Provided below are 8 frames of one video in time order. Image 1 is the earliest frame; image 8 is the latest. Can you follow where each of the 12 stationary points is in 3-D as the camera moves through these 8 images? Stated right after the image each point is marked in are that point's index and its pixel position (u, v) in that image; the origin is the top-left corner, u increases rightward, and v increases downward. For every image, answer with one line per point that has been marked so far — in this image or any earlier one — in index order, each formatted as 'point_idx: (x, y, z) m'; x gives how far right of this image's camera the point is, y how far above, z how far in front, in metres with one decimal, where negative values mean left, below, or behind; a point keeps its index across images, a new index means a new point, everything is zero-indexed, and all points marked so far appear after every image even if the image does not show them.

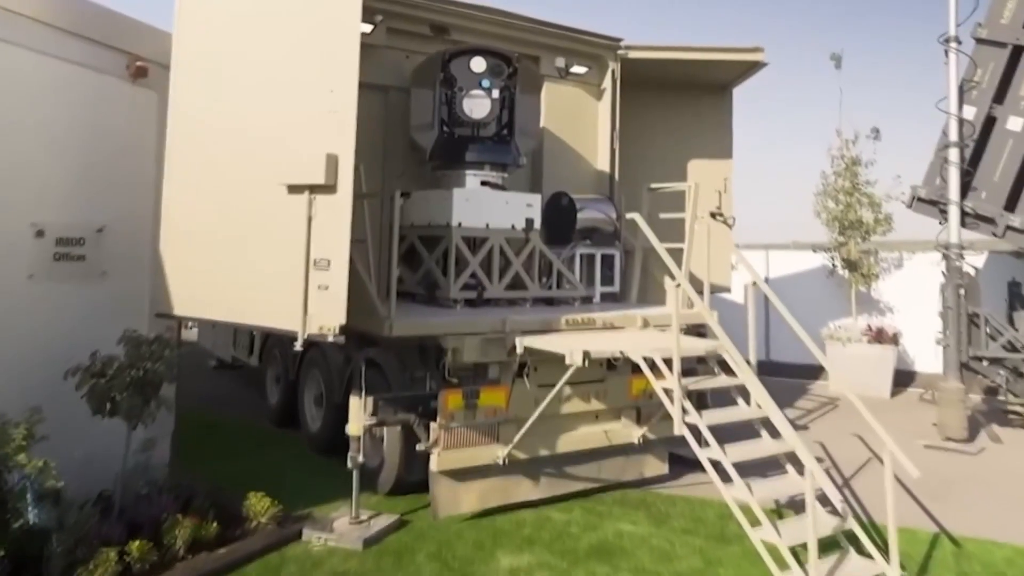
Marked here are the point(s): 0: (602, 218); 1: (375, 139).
0: (+0.9, +0.7, +6.7) m
1: (-1.2, +1.3, +6.3) m
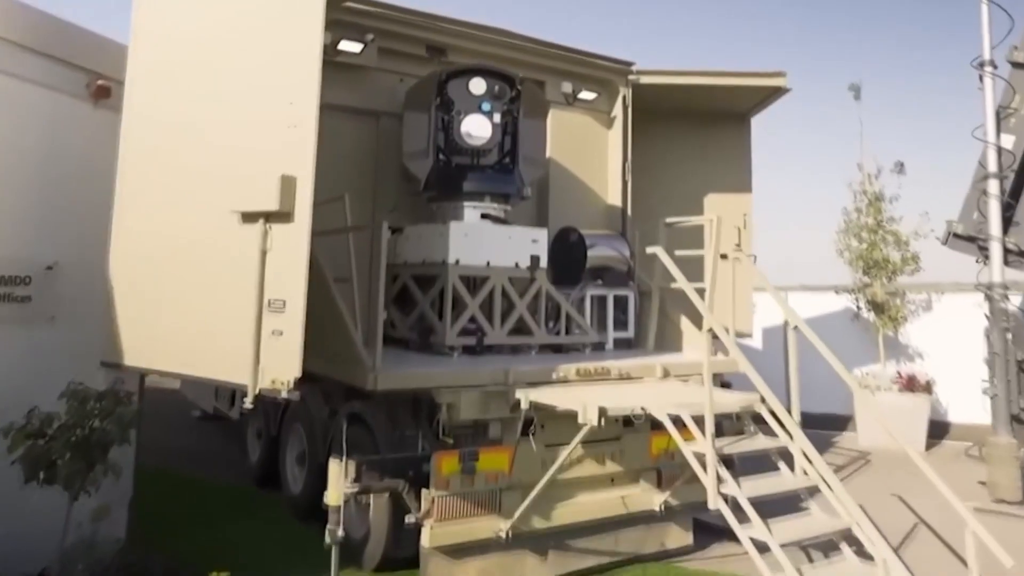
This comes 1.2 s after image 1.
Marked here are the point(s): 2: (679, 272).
0: (+0.9, +0.3, +6.1) m
1: (-1.2, +1.0, +5.7) m
2: (+1.2, +0.1, +4.8) m
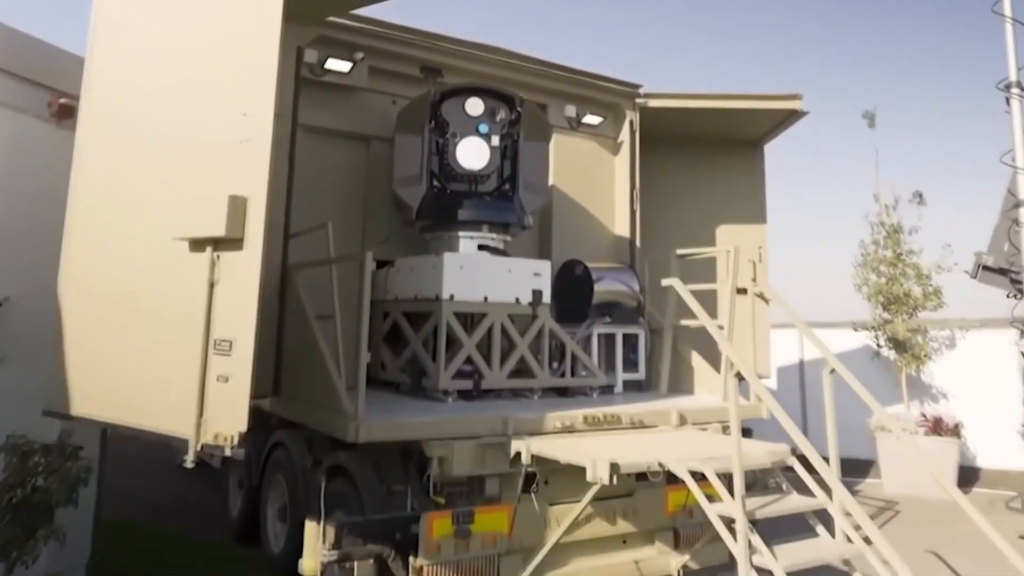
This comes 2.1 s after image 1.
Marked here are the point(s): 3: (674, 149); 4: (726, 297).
0: (+0.9, 0.0, +5.6) m
1: (-1.2, +0.7, +5.3) m
2: (+1.2, -0.1, +4.3) m
3: (+1.6, +1.4, +6.9) m
4: (+1.6, -0.1, +5.3) m
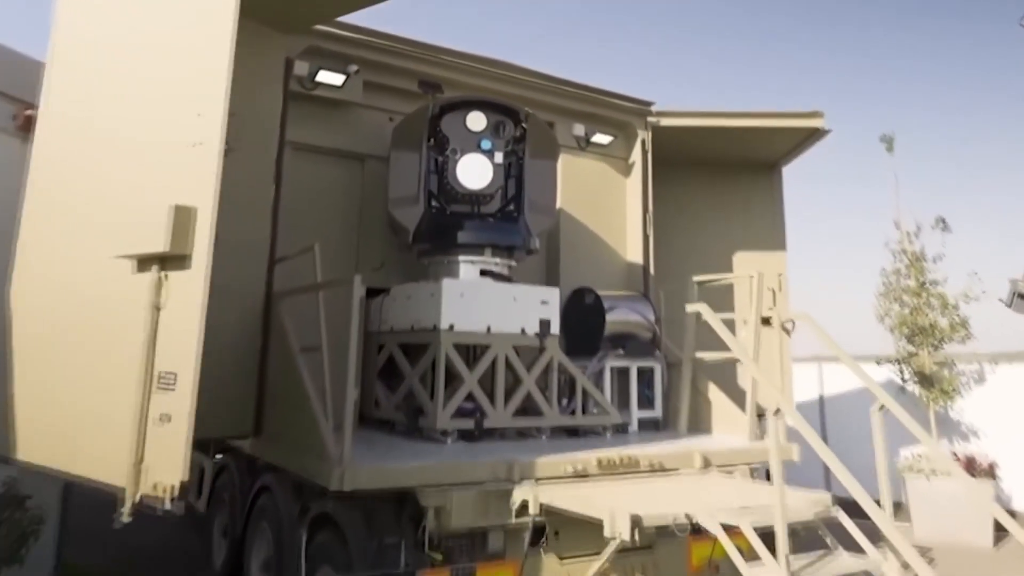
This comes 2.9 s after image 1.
0: (+0.9, -0.2, +5.2) m
1: (-1.2, +0.5, +4.9) m
2: (+1.2, -0.3, +3.9) m
3: (+1.6, +1.1, +6.5) m
4: (+1.7, -0.3, +4.9) m
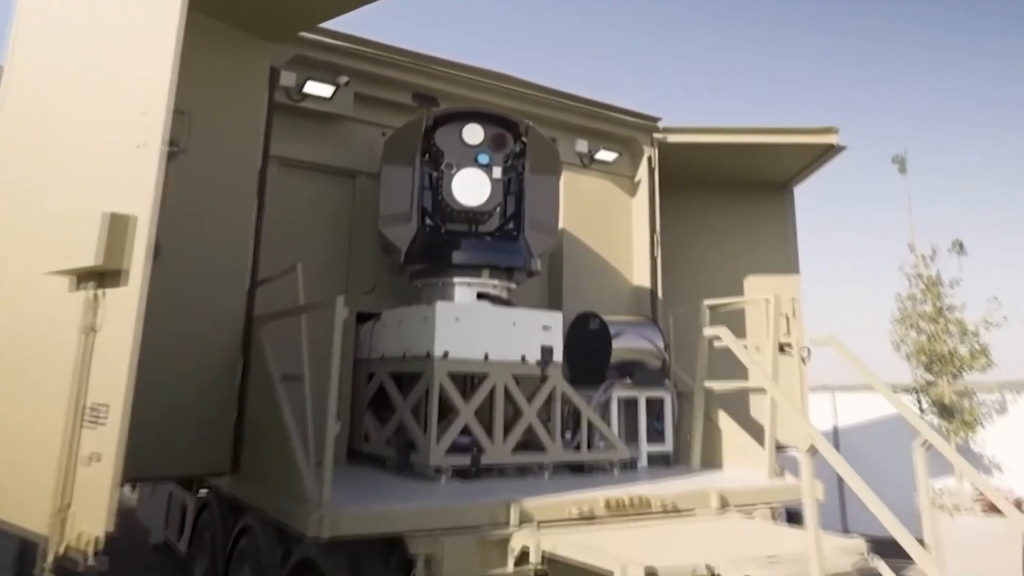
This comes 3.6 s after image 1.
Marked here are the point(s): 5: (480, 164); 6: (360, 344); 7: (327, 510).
0: (+0.9, -0.4, +4.9) m
1: (-1.2, +0.3, +4.6) m
2: (+1.2, -0.4, +3.6) m
3: (+1.6, +0.9, +6.2) m
4: (+1.7, -0.4, +4.6) m
5: (-0.2, +0.7, +4.2) m
6: (-1.0, -0.4, +4.6) m
7: (-0.8, -1.0, +3.1) m
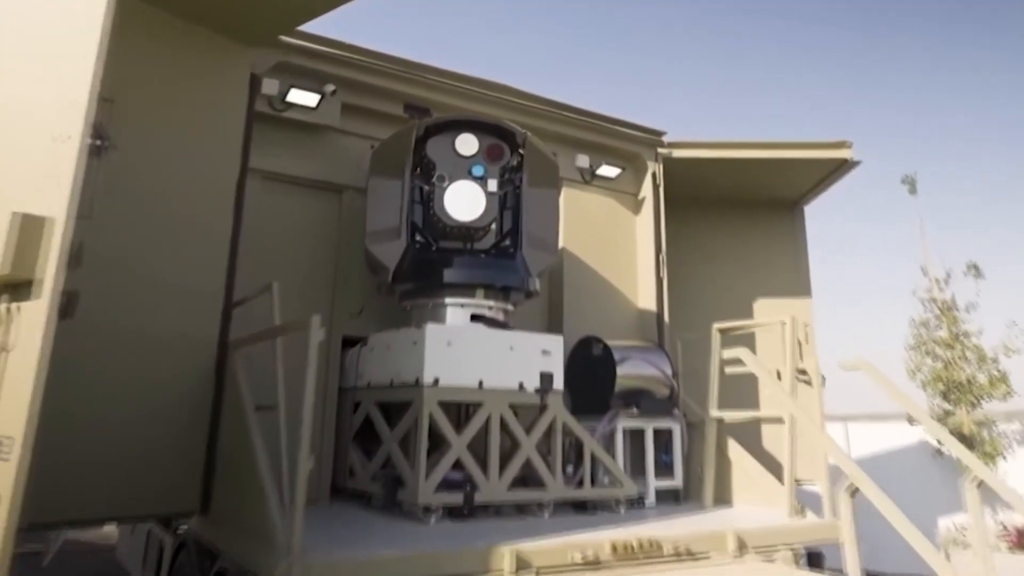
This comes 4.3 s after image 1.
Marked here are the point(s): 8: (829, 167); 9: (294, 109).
0: (+0.9, -0.6, +4.5) m
1: (-1.2, +0.2, +4.3) m
2: (+1.2, -0.5, +3.2) m
3: (+1.6, +0.7, +5.9) m
4: (+1.7, -0.6, +4.2) m
5: (-0.2, +0.6, +3.9) m
6: (-1.0, -0.5, +4.3) m
7: (-0.8, -1.0, +2.7) m
8: (+2.4, +0.9, +5.3) m
9: (-1.3, +1.1, +4.1) m
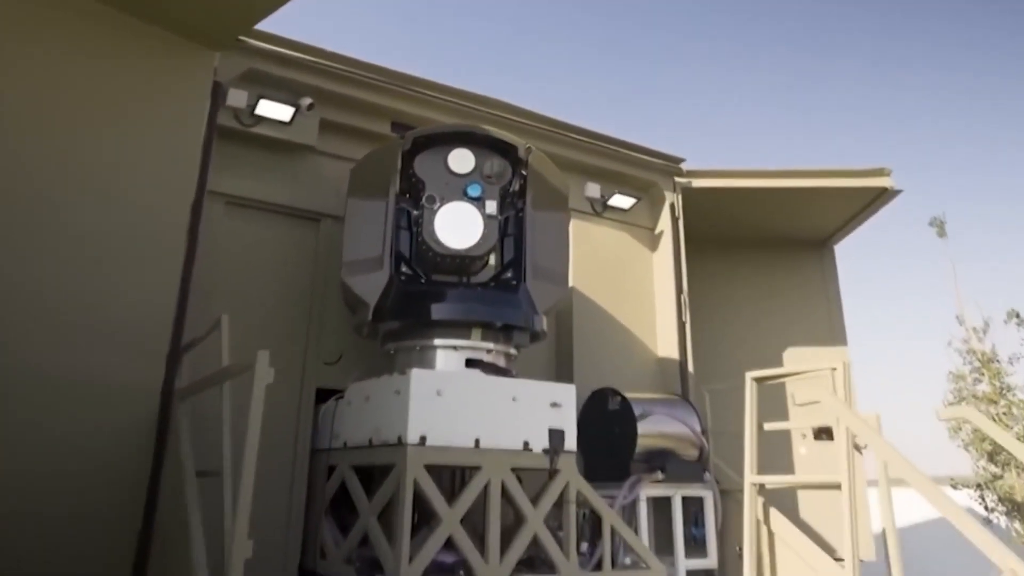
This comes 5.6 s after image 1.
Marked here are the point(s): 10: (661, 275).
0: (+0.9, -0.8, +3.9) m
1: (-1.2, 0.0, +3.7) m
2: (+1.2, -0.6, +2.6) m
3: (+1.6, +0.3, +5.4) m
4: (+1.7, -0.8, +3.6) m
5: (-0.2, +0.4, +3.4) m
6: (-1.0, -0.7, +3.6) m
7: (-0.8, -1.1, +2.0) m
8: (+2.4, +0.6, +4.7) m
9: (-1.3, +0.8, +3.6) m
10: (+1.0, +0.1, +4.7) m
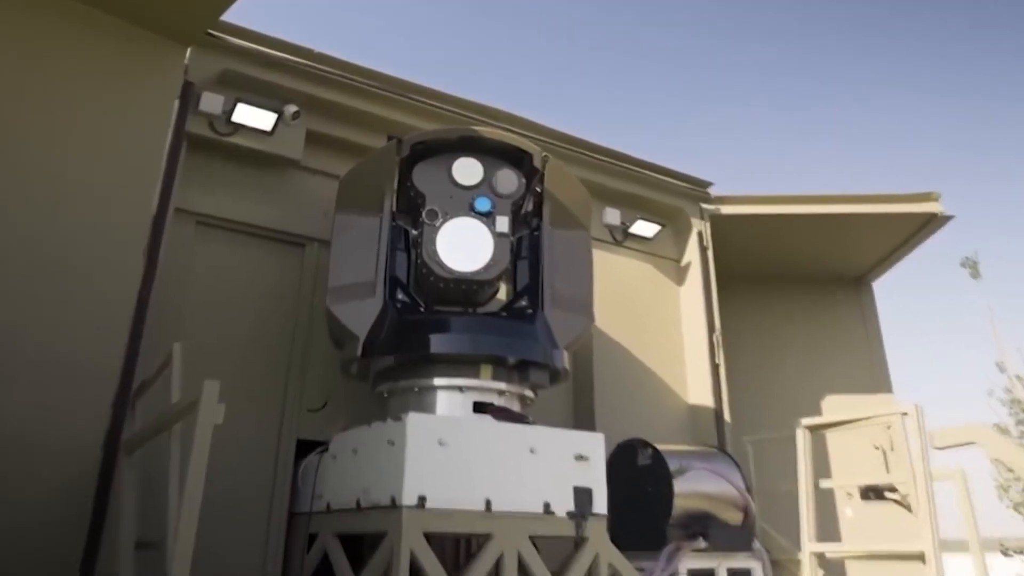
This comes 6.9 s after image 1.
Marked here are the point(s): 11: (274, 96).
0: (+1.0, -0.9, +3.3) m
1: (-1.1, -0.2, +3.1) m
2: (+1.2, -0.6, +2.0) m
3: (+1.7, 0.0, +4.9) m
4: (+1.7, -0.9, +3.0) m
5: (-0.1, +0.3, +2.9) m
6: (-0.9, -0.9, +3.0) m
7: (-0.7, -1.1, +1.4) m
8: (+2.5, +0.4, +4.3) m
9: (-1.2, +0.7, +3.2) m
10: (+1.0, -0.1, +4.2) m
11: (-1.1, +0.9, +3.2) m
